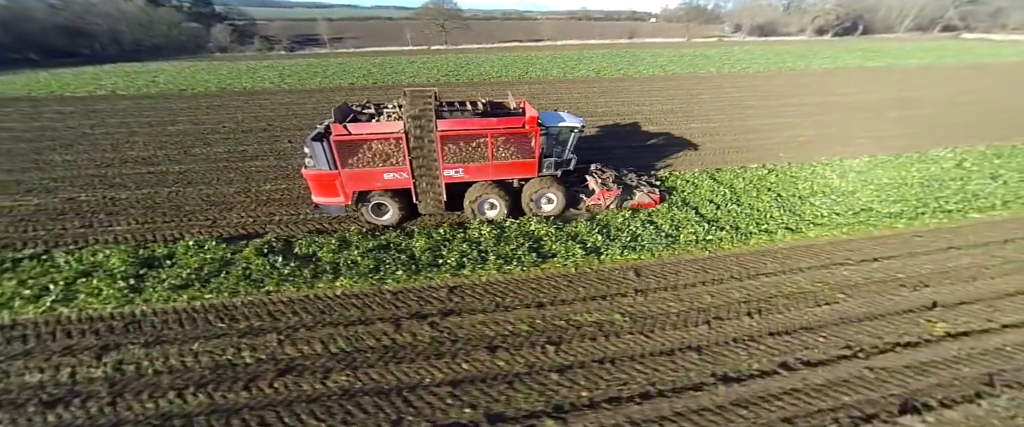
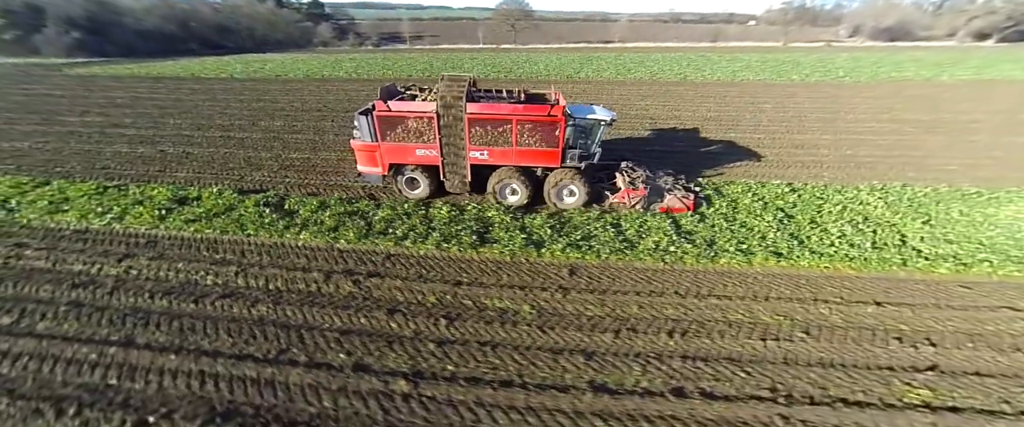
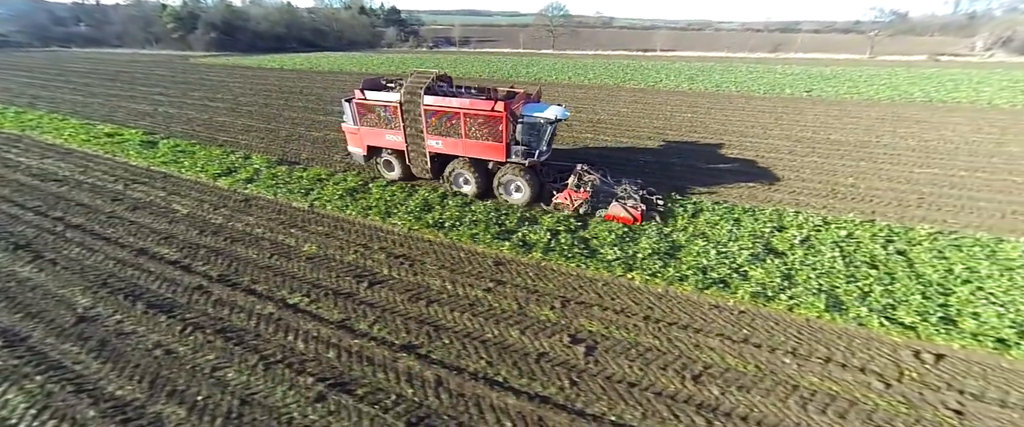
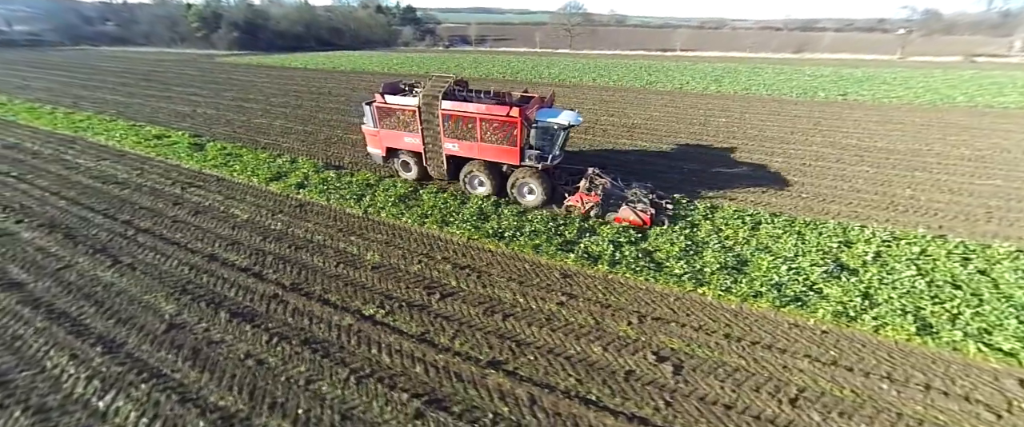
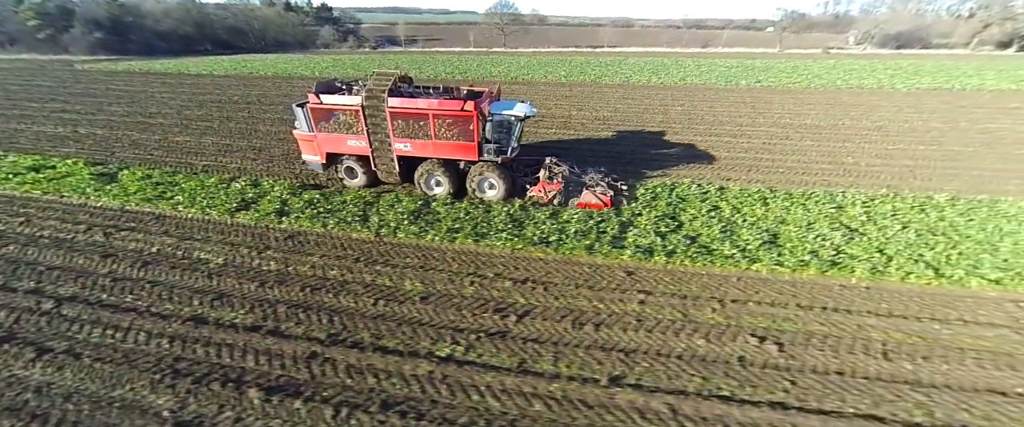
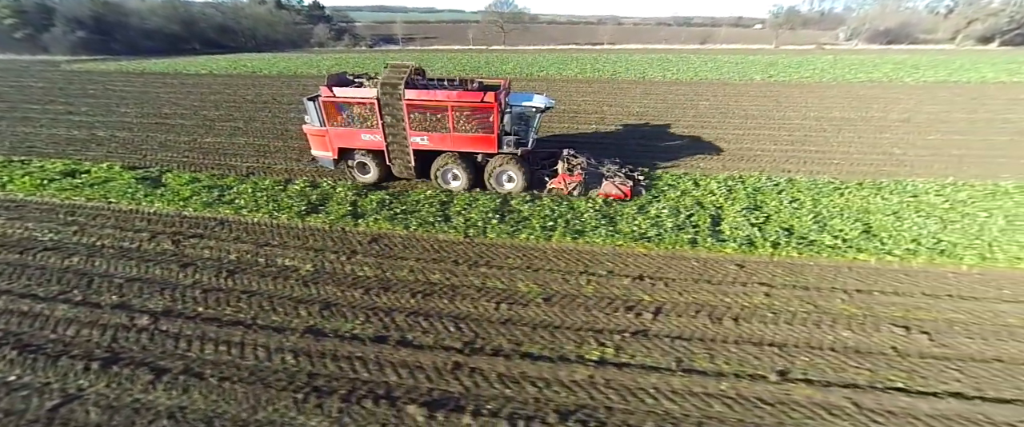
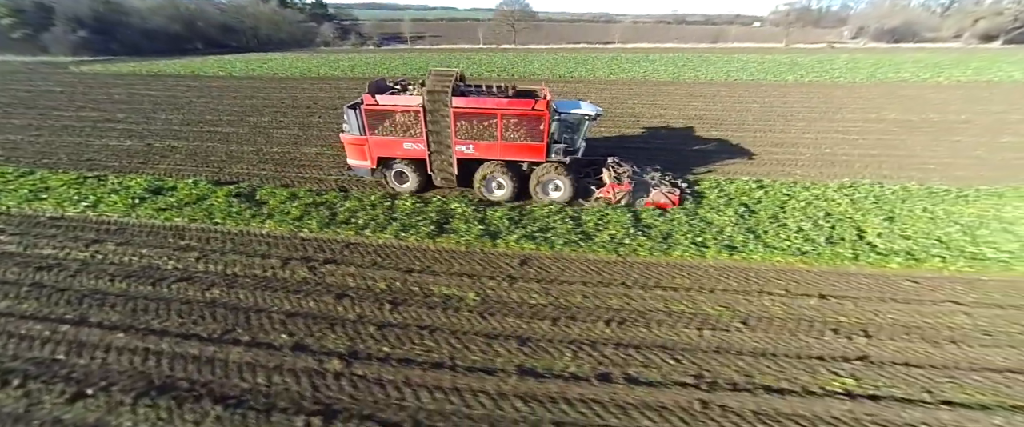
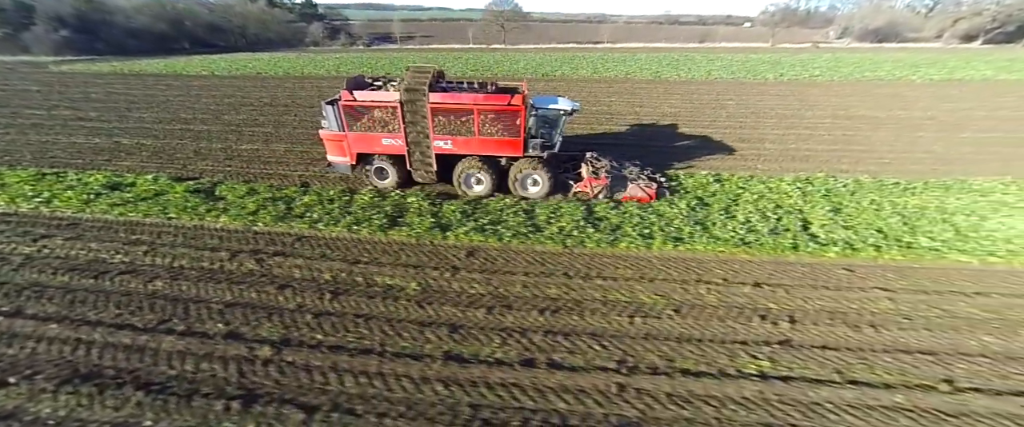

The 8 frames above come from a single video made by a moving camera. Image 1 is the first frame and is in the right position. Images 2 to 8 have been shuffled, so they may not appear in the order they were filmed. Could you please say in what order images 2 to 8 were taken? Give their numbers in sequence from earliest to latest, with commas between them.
2, 7, 8, 6, 5, 4, 3
